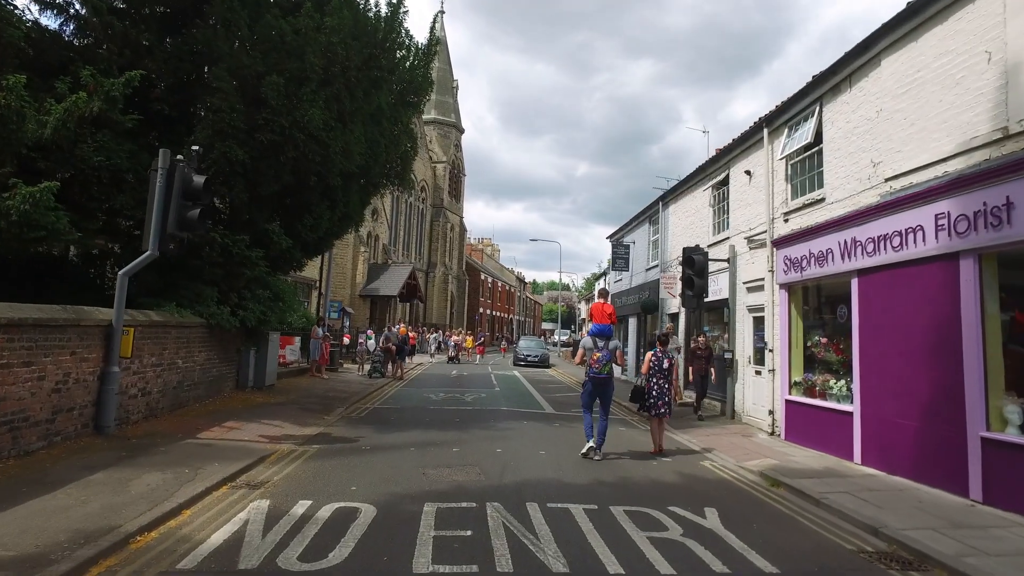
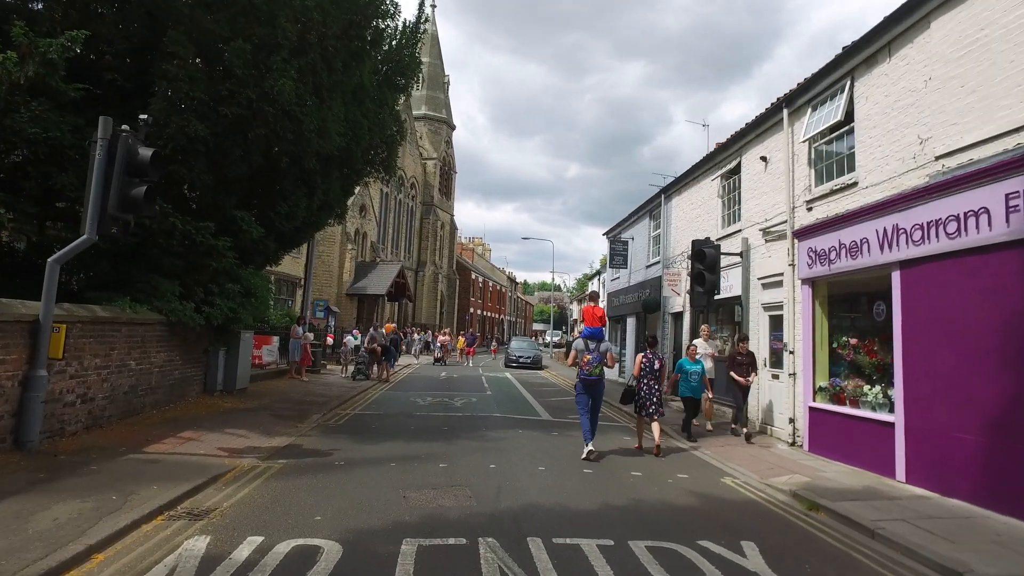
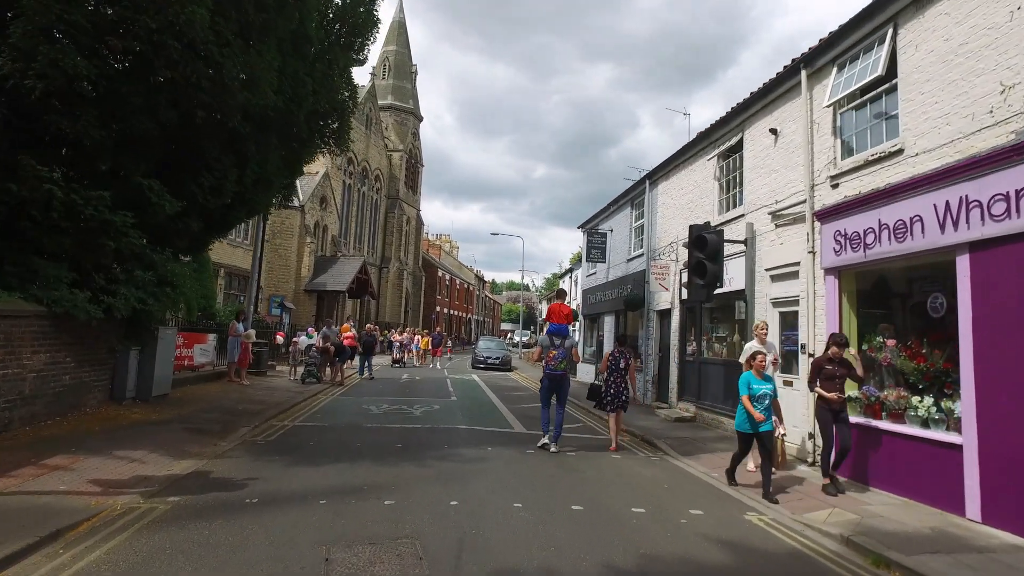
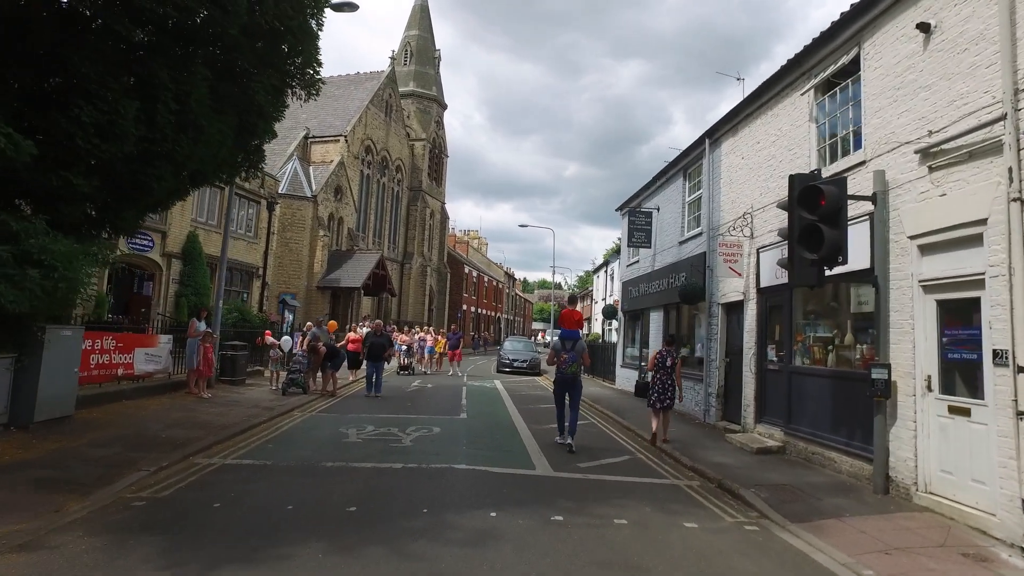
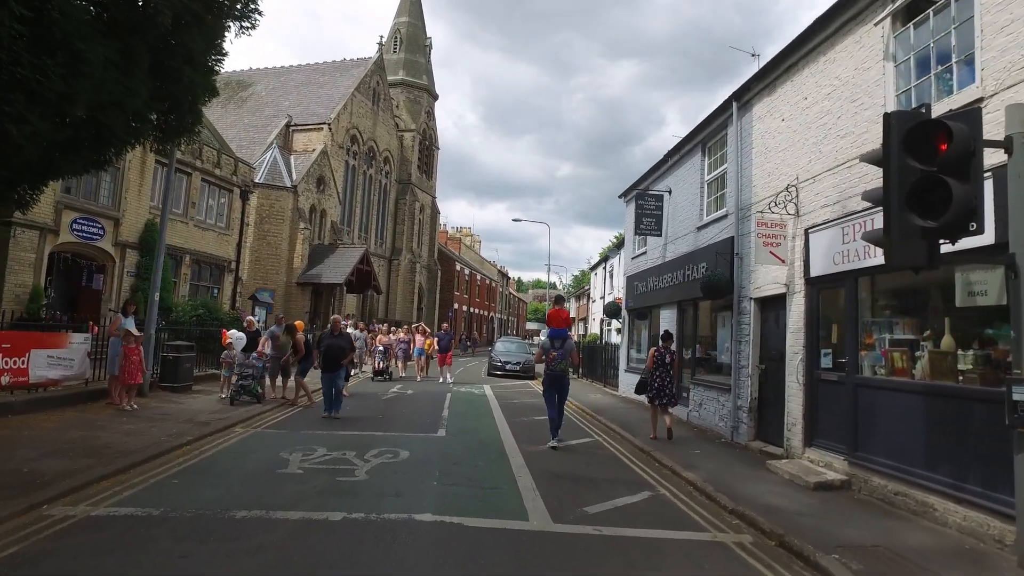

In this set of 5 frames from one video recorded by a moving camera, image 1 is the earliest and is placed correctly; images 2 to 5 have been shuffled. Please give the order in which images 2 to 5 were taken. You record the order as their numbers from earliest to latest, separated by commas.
2, 3, 4, 5
